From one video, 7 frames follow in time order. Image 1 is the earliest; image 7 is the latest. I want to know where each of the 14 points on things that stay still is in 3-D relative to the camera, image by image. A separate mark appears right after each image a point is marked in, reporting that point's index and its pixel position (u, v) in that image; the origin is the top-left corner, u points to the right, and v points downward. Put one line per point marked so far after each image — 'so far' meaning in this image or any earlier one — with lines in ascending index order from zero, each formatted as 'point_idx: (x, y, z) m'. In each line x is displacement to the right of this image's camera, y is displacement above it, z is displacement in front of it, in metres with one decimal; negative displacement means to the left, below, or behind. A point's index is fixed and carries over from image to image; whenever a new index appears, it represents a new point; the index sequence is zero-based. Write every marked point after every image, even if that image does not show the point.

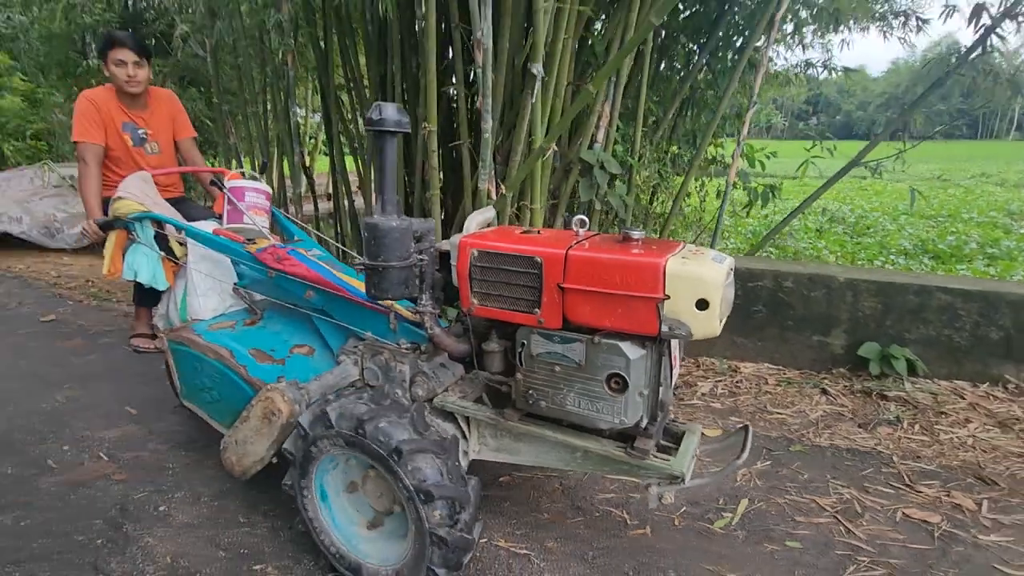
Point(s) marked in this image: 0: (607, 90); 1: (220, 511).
0: (+0.7, +1.4, +3.8) m
1: (-1.2, -0.9, +2.1) m
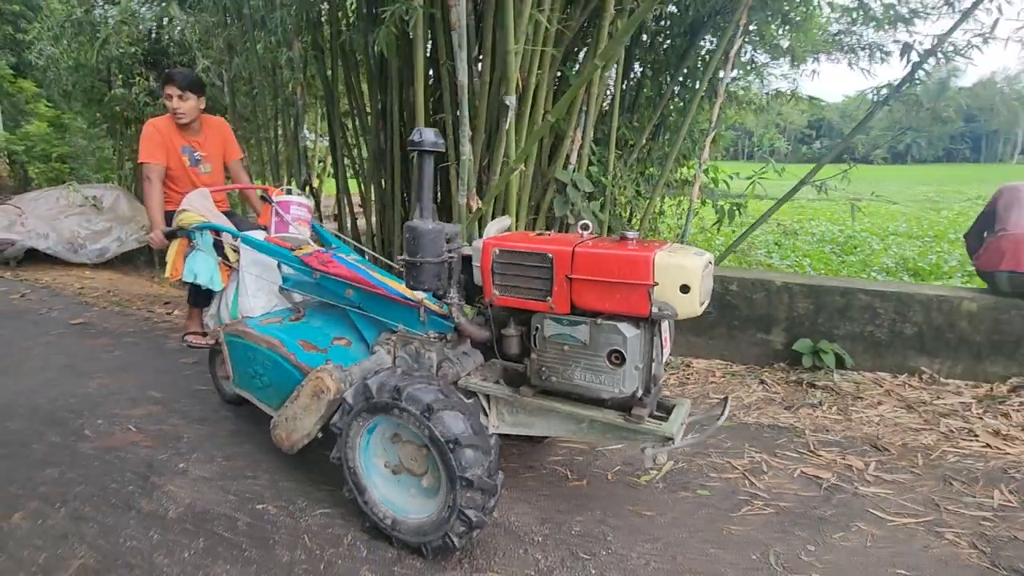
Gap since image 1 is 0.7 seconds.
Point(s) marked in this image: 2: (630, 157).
0: (+0.5, +1.4, +4.3) m
1: (-1.3, -0.9, +2.5) m
2: (+1.1, +1.2, +4.9) m
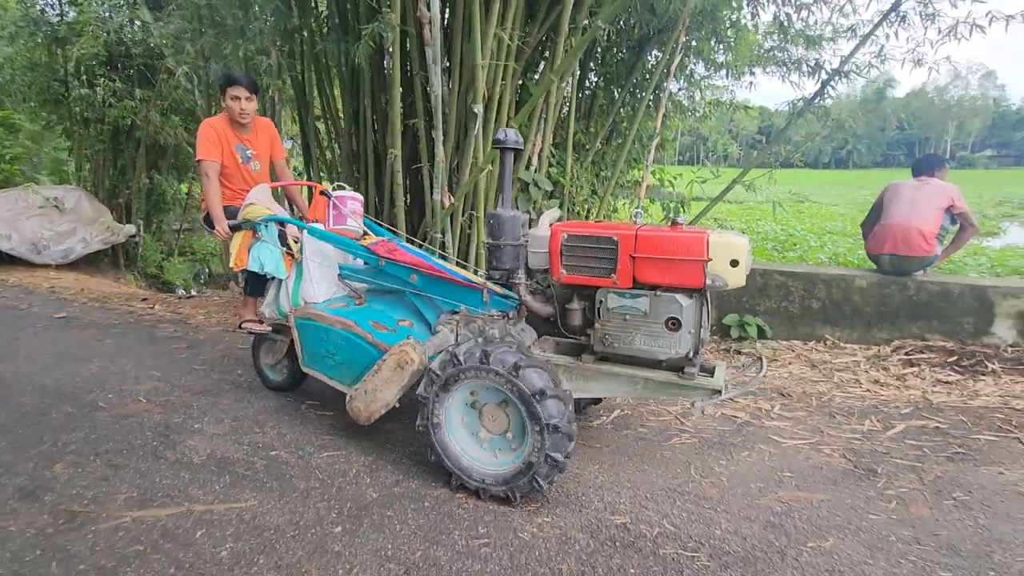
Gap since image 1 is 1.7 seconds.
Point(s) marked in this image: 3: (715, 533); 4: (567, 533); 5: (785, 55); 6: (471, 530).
0: (+0.2, +1.5, +4.8) m
1: (-1.5, -0.8, +2.9) m
2: (+0.8, +1.3, +5.5) m
3: (+0.8, -0.9, +2.0) m
4: (+0.2, -0.9, +2.0) m
5: (+2.7, +2.3, +5.1) m
6: (-0.2, -0.9, +2.0) m
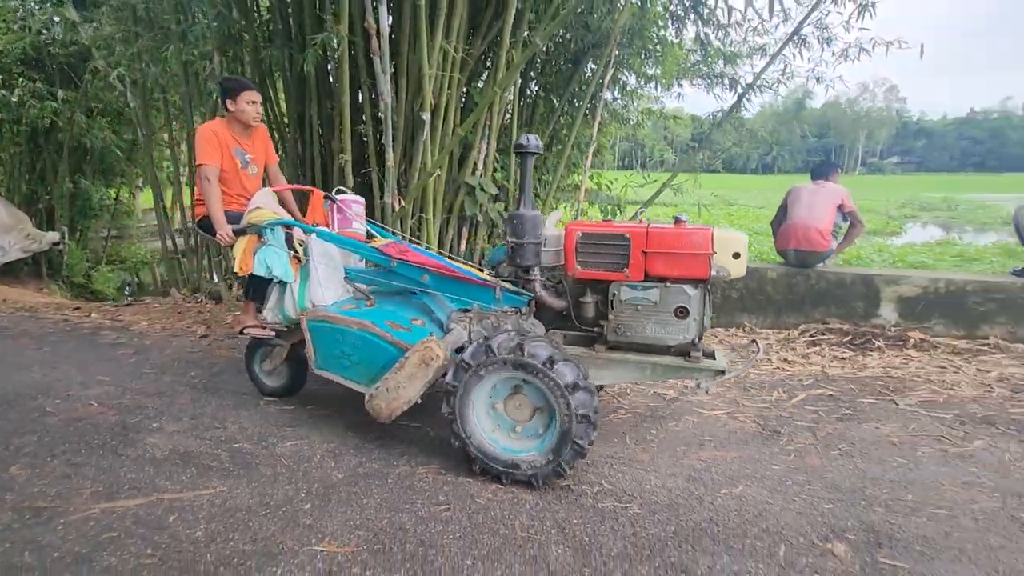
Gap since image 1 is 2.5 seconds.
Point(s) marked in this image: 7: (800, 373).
0: (-0.3, +1.5, +5.1) m
1: (-1.8, -0.8, +2.9) m
2: (+0.2, +1.4, +5.8) m
3: (+0.6, -0.9, +2.3) m
4: (0.0, -0.9, +2.3) m
5: (+2.1, +2.4, +5.7) m
6: (-0.3, -0.9, +2.2) m
7: (+1.9, -0.6, +3.5) m
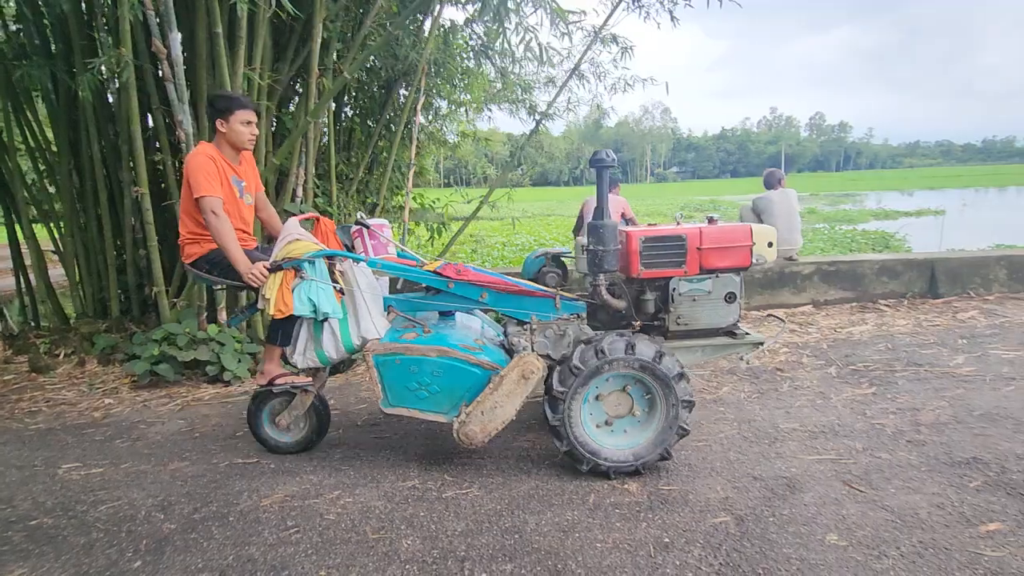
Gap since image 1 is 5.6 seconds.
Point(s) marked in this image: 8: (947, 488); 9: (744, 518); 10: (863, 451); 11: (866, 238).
0: (-2.0, +1.2, +5.0) m
1: (-2.6, -1.1, +2.5) m
2: (-1.8, +1.1, +5.8) m
3: (-0.2, -0.9, +2.6) m
4: (-0.7, -1.0, +2.4) m
5: (-0.1, +2.3, +6.3) m
6: (-1.0, -1.0, +2.3) m
7: (+0.7, -0.5, +4.1) m
8: (+1.9, -0.9, +2.2) m
9: (+0.9, -0.9, +2.1) m
10: (+1.7, -0.8, +2.6) m
11: (+6.7, +1.0, +9.9) m
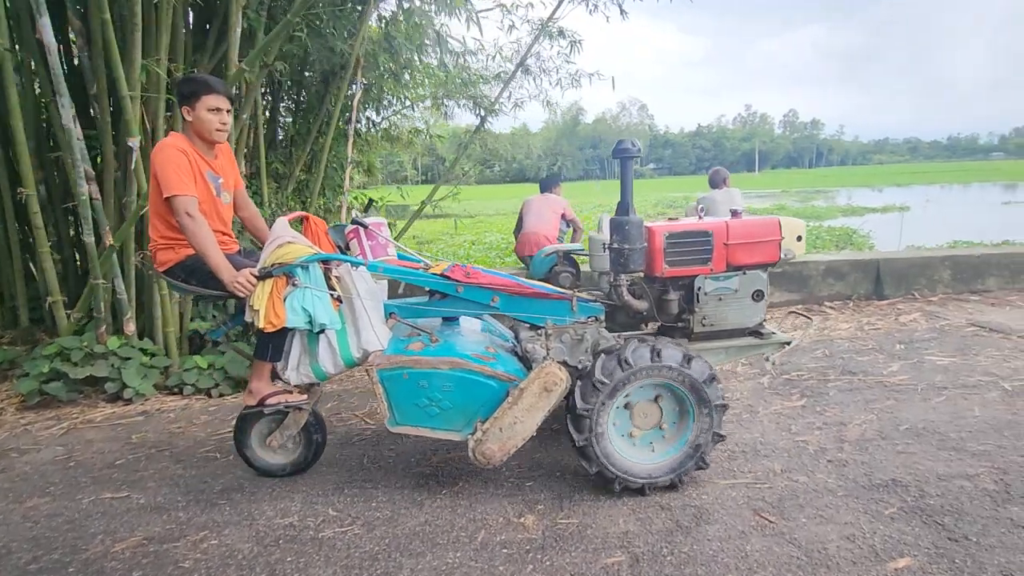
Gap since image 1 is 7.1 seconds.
0: (-2.6, +1.2, +4.7) m
1: (-3.0, -1.1, +2.2) m
2: (-2.4, +1.0, +5.5) m
3: (-0.6, -1.0, +2.4) m
4: (-1.1, -1.1, +2.1) m
5: (-0.7, +2.3, +6.0) m
6: (-1.5, -1.1, +2.0) m
7: (+0.2, -0.6, +3.9) m
8: (+1.4, -0.9, +2.1) m
9: (+0.5, -1.0, +1.9) m
10: (+1.2, -0.8, +2.4) m
11: (+5.9, +1.0, +9.9) m
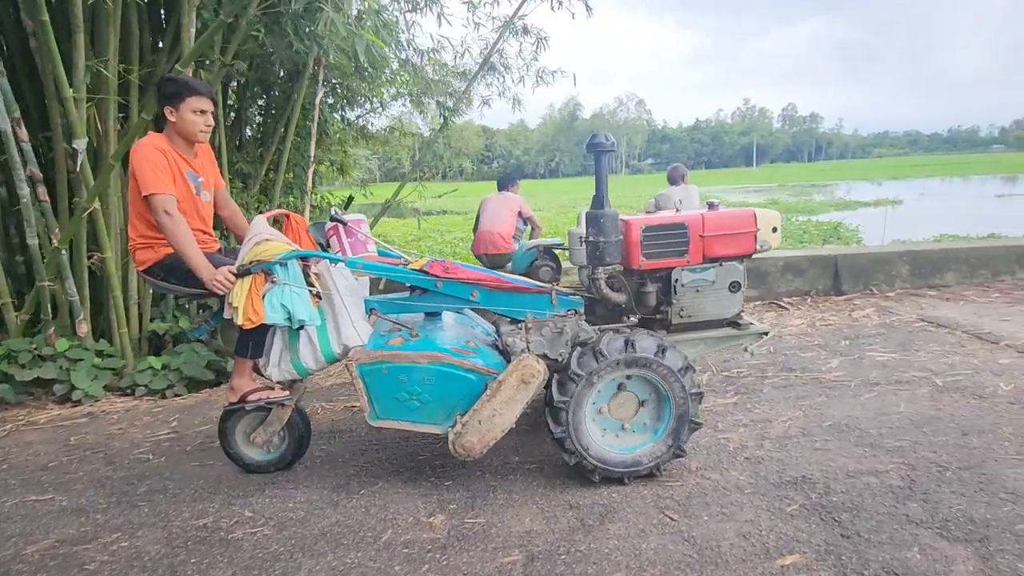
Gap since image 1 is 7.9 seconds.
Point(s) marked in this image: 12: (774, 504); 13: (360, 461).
0: (-3.0, +1.2, +4.7) m
1: (-3.4, -1.2, +2.2) m
2: (-2.8, +1.0, +5.5) m
3: (-1.0, -1.0, +2.4) m
4: (-1.5, -1.1, +2.2) m
5: (-1.1, +2.3, +6.0) m
6: (-1.9, -1.1, +2.0) m
7: (-0.2, -0.6, +3.9) m
8: (+1.0, -0.9, +2.1) m
9: (+0.1, -1.0, +2.0) m
10: (+0.8, -0.8, +2.4) m
11: (+5.5, +1.1, +9.9) m
12: (+1.1, -0.9, +2.1) m
13: (-0.8, -0.9, +2.7) m
